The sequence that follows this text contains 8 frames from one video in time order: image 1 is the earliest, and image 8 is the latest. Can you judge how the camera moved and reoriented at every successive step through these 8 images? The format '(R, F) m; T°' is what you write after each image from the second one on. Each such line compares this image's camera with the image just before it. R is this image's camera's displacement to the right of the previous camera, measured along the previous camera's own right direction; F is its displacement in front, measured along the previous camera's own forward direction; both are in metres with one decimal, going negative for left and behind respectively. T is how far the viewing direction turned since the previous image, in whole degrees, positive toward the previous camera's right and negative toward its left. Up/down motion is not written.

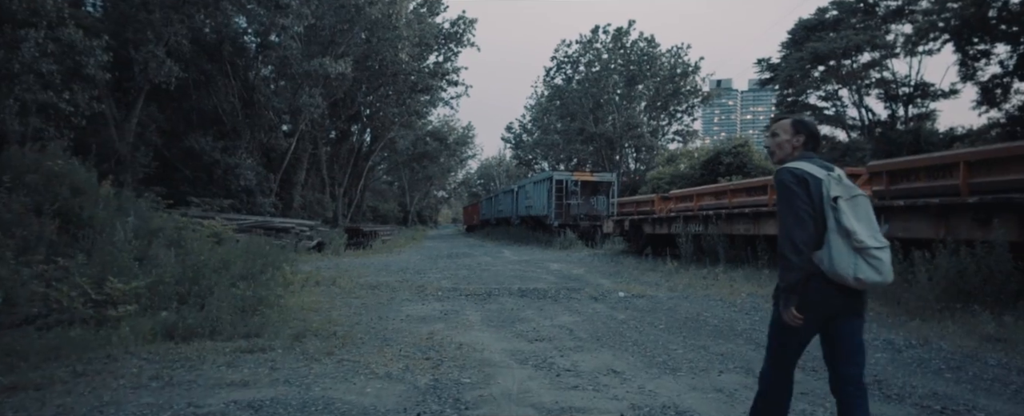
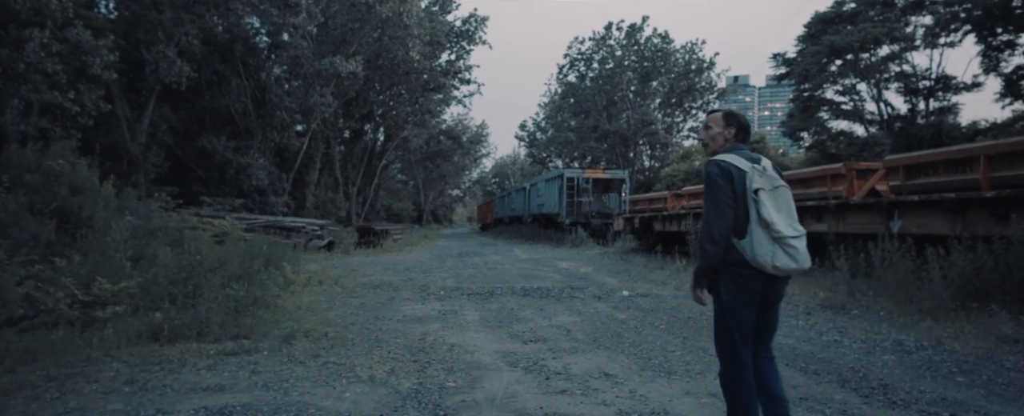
(+0.2, +0.2) m; -1°
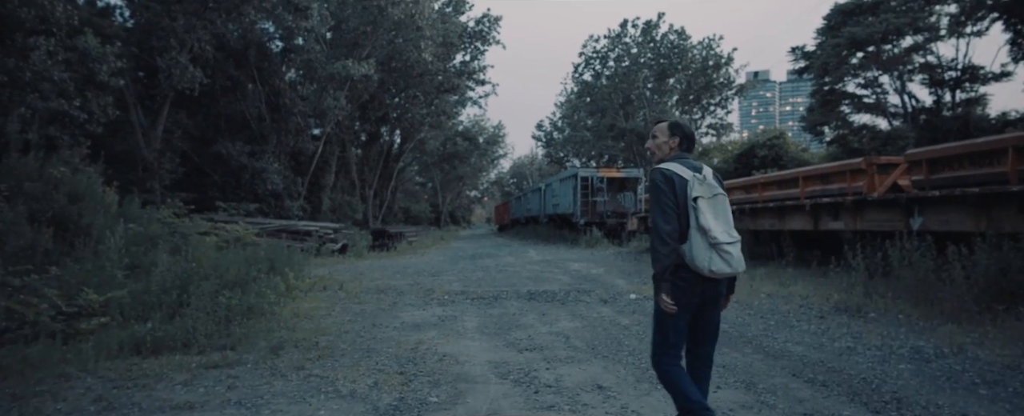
(+0.3, +0.3) m; -2°
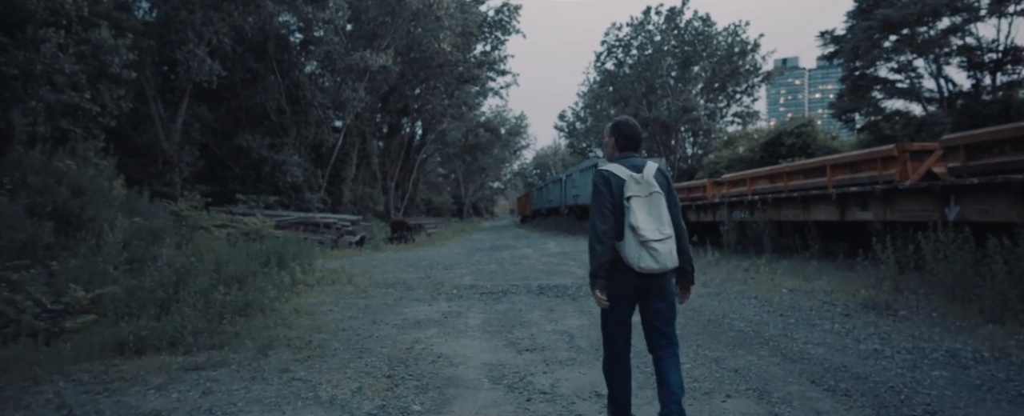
(+0.2, +0.4) m; -2°
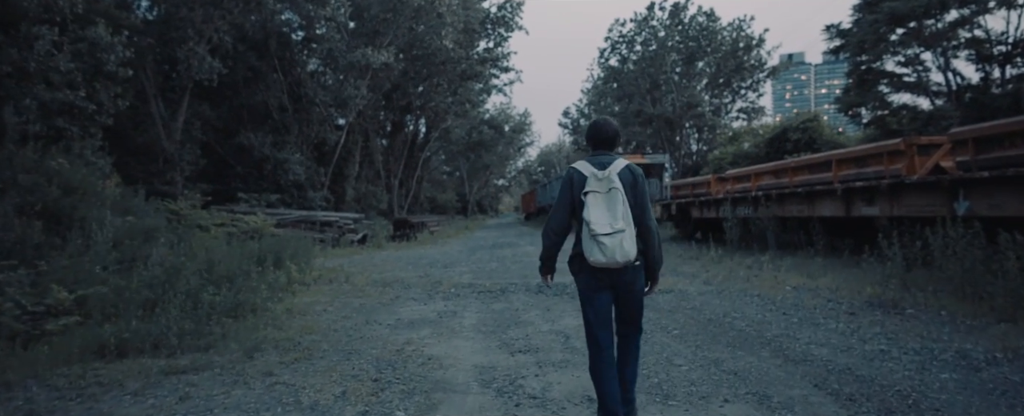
(+0.1, +0.2) m; 0°
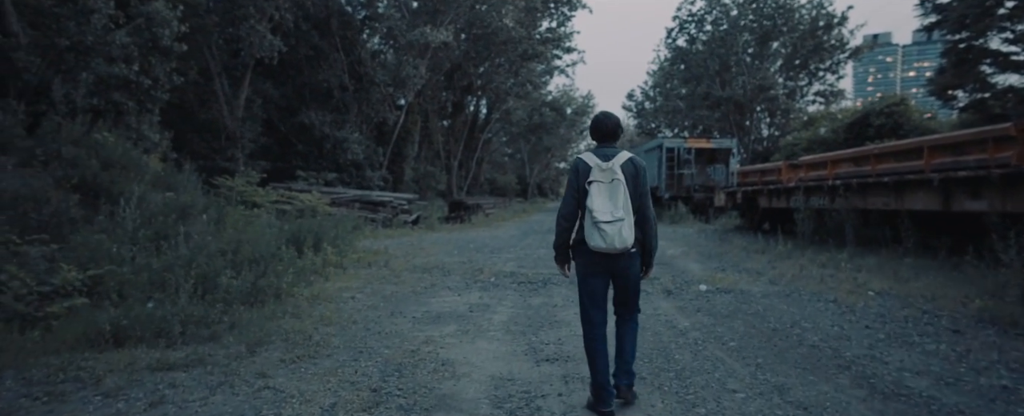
(+0.3, +0.8) m; -6°
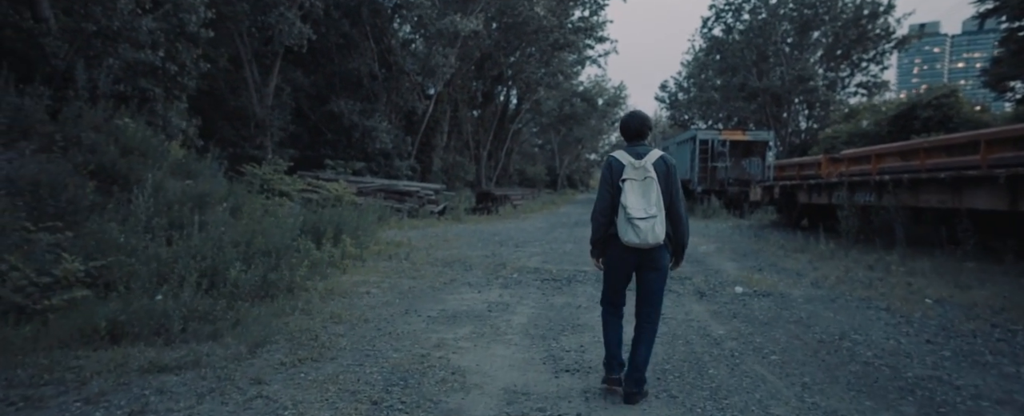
(+0.1, +0.4) m; -3°
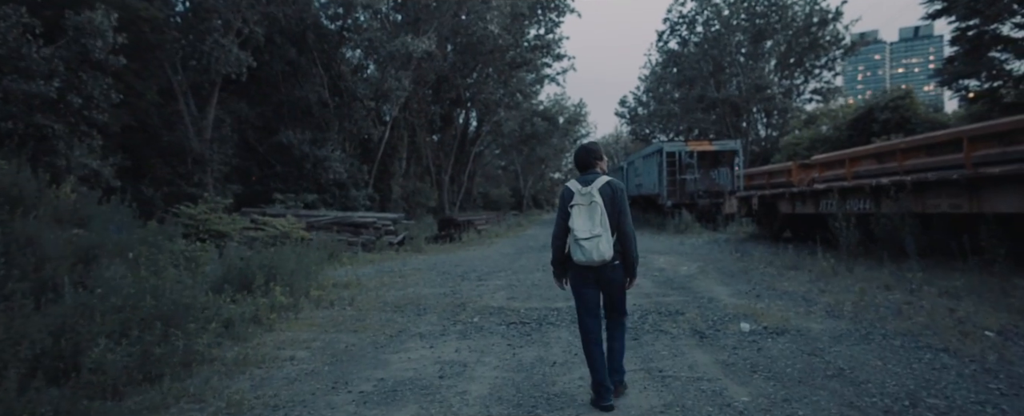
(+0.2, +1.4) m; +3°
